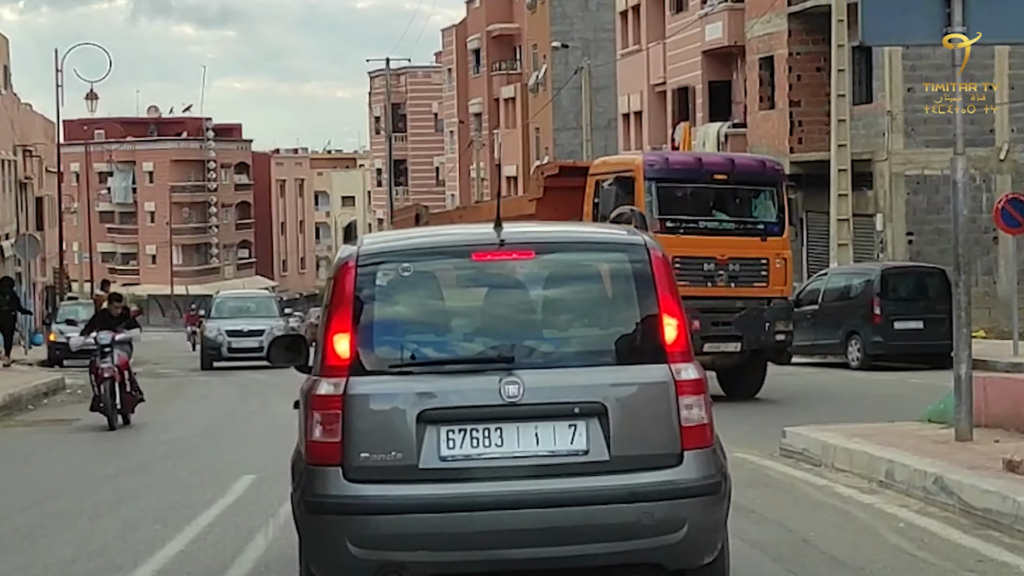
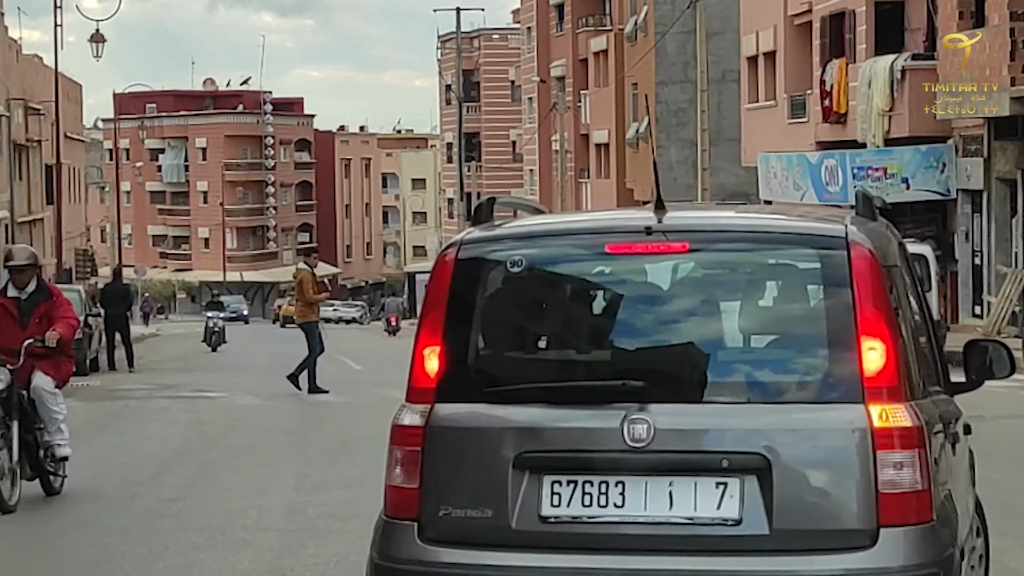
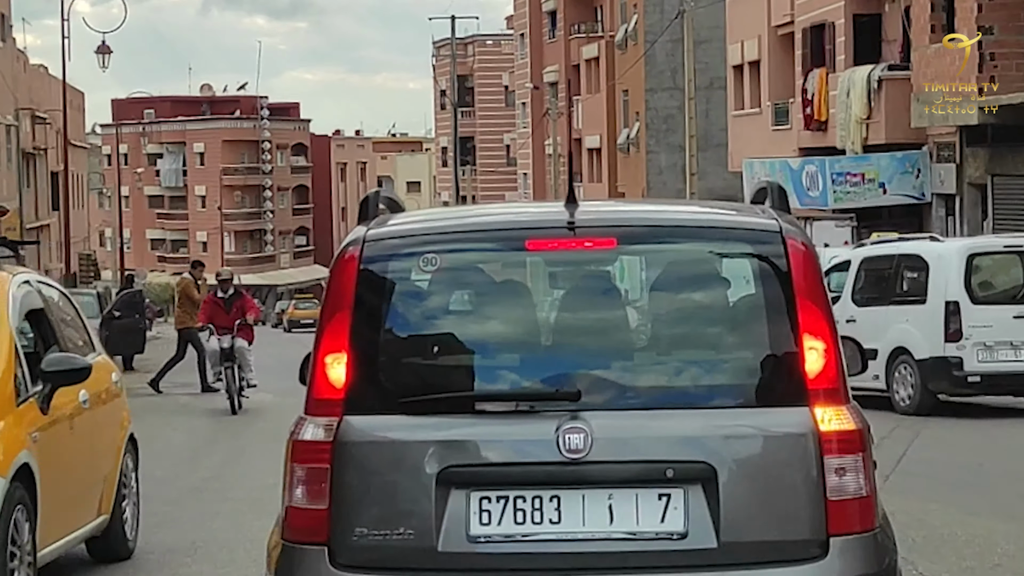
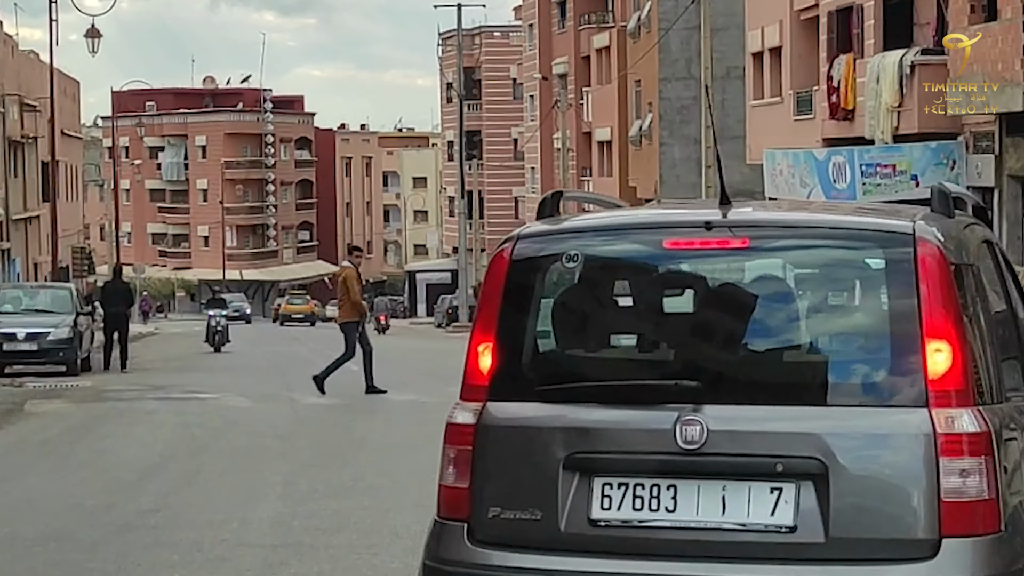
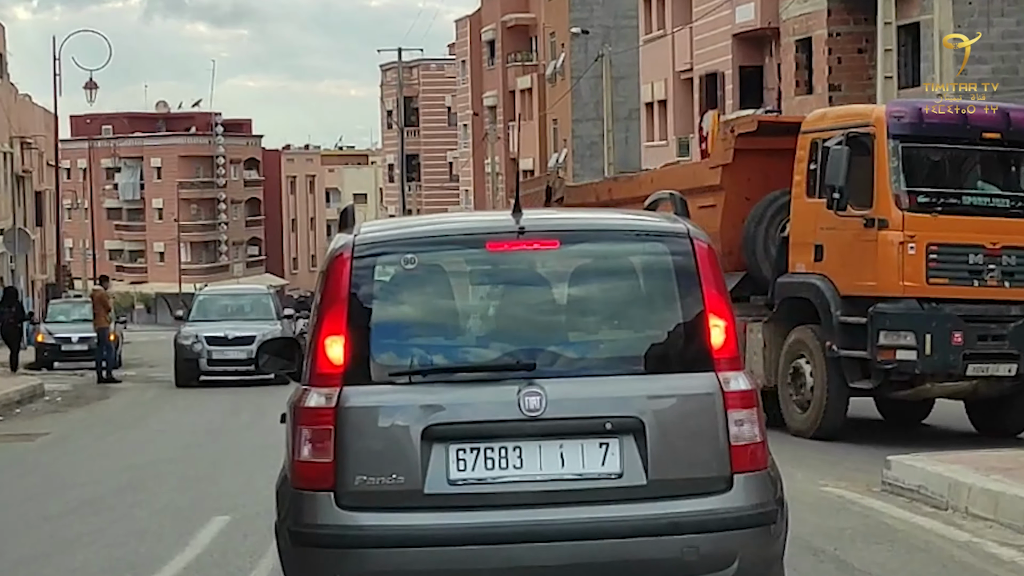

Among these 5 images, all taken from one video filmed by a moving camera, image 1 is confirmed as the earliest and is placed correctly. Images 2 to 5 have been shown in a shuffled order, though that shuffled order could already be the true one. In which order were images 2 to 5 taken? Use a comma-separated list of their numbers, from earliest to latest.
5, 3, 2, 4
